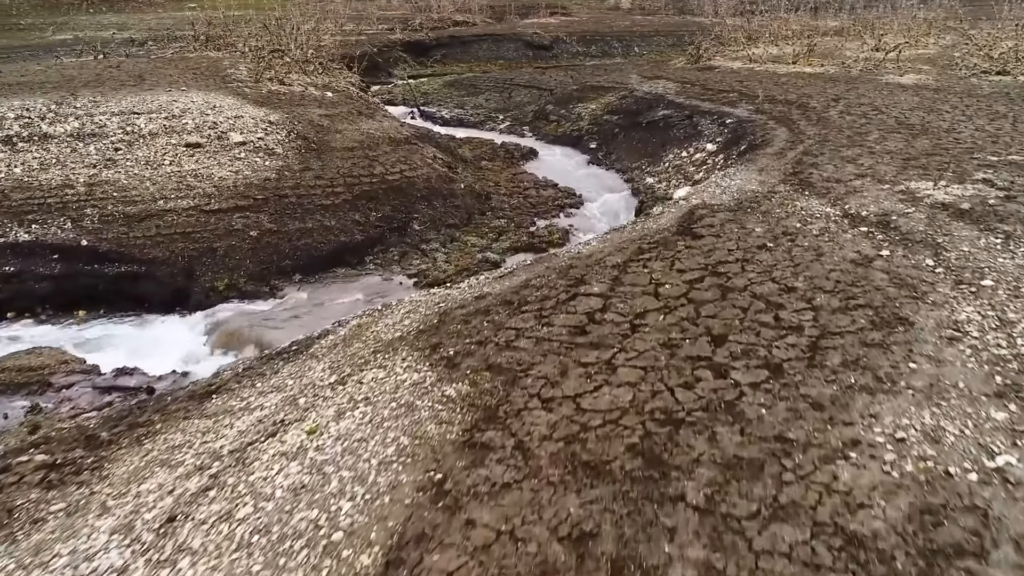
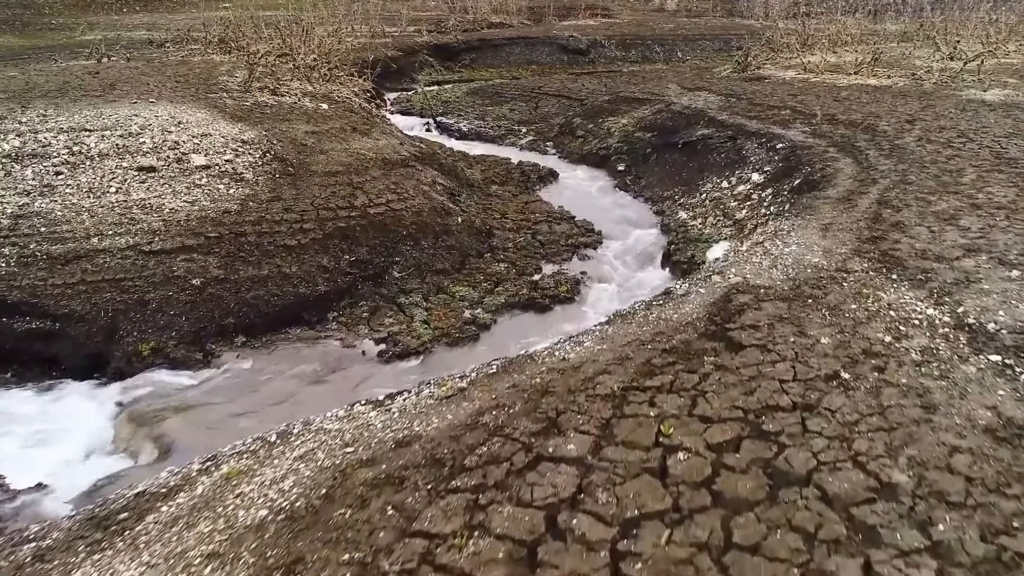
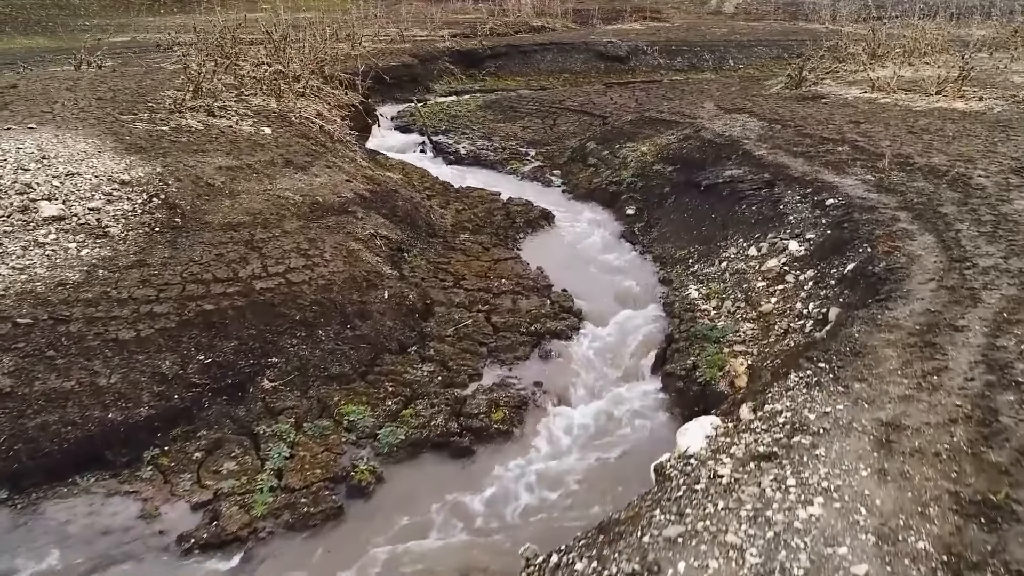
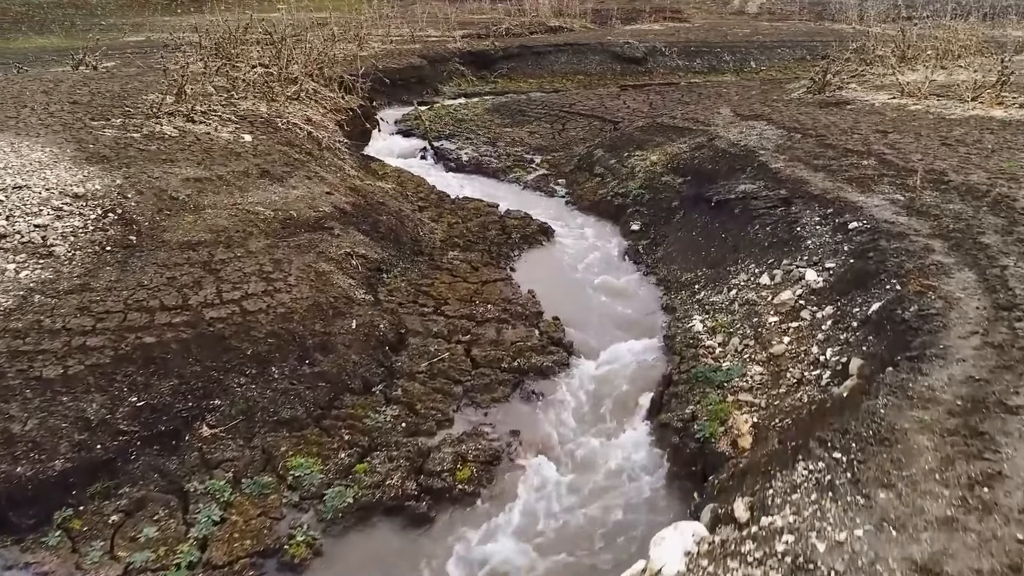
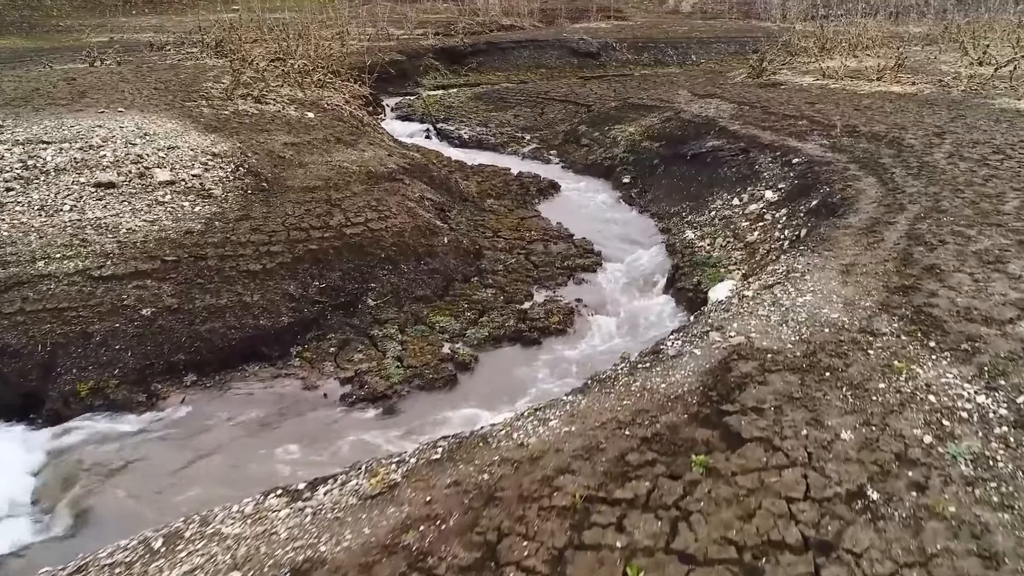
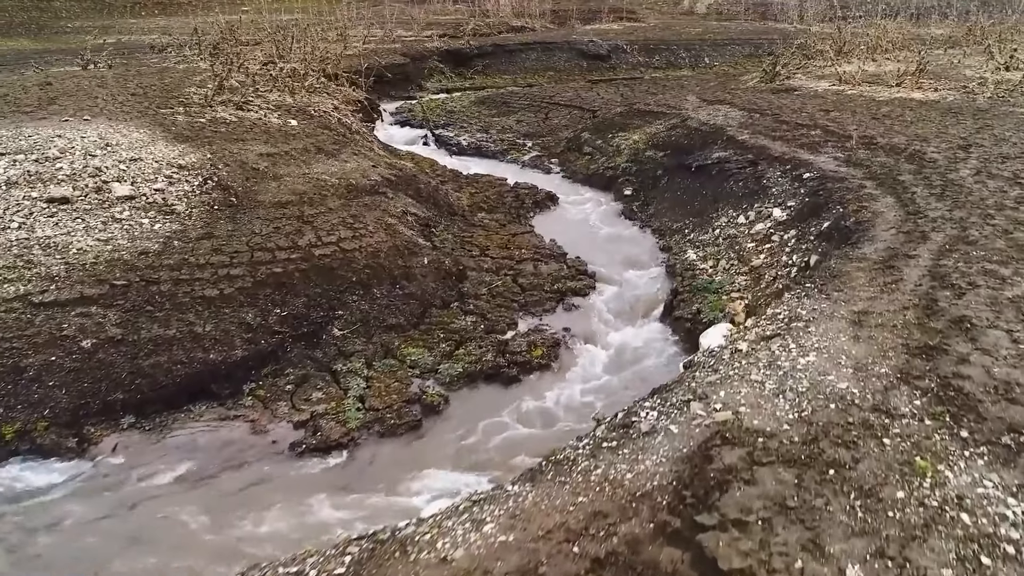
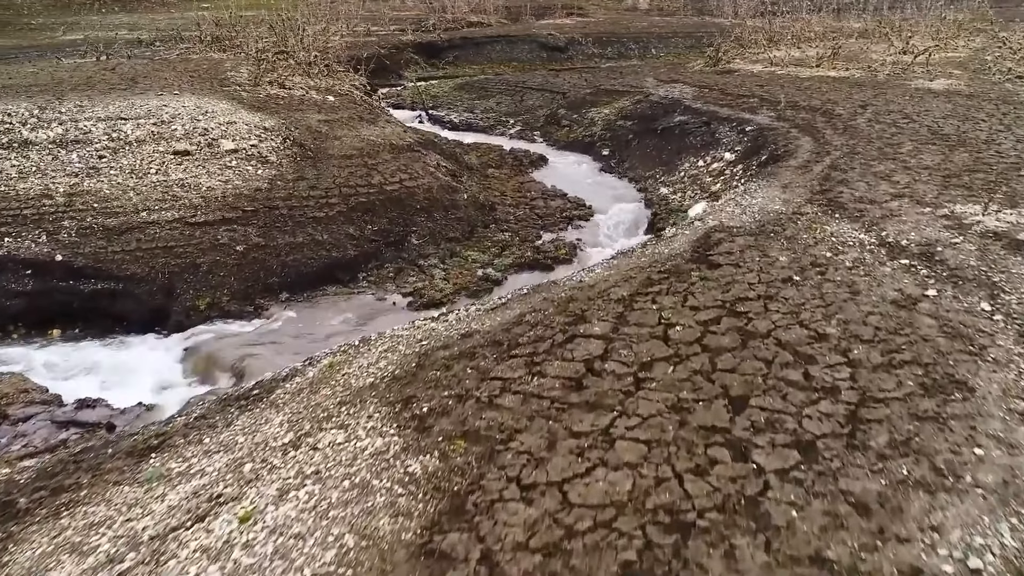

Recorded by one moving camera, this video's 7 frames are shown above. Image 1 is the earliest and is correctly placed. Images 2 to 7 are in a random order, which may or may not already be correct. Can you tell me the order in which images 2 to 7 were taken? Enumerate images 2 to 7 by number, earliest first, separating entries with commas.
7, 2, 5, 6, 3, 4
